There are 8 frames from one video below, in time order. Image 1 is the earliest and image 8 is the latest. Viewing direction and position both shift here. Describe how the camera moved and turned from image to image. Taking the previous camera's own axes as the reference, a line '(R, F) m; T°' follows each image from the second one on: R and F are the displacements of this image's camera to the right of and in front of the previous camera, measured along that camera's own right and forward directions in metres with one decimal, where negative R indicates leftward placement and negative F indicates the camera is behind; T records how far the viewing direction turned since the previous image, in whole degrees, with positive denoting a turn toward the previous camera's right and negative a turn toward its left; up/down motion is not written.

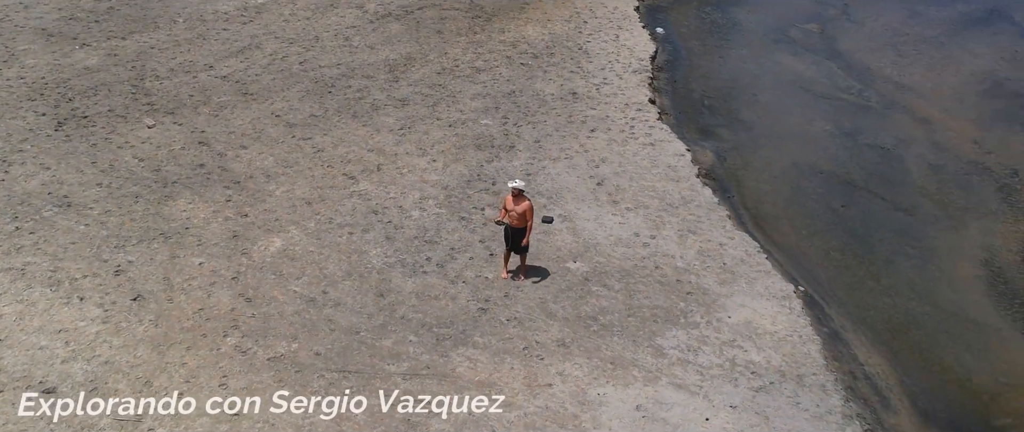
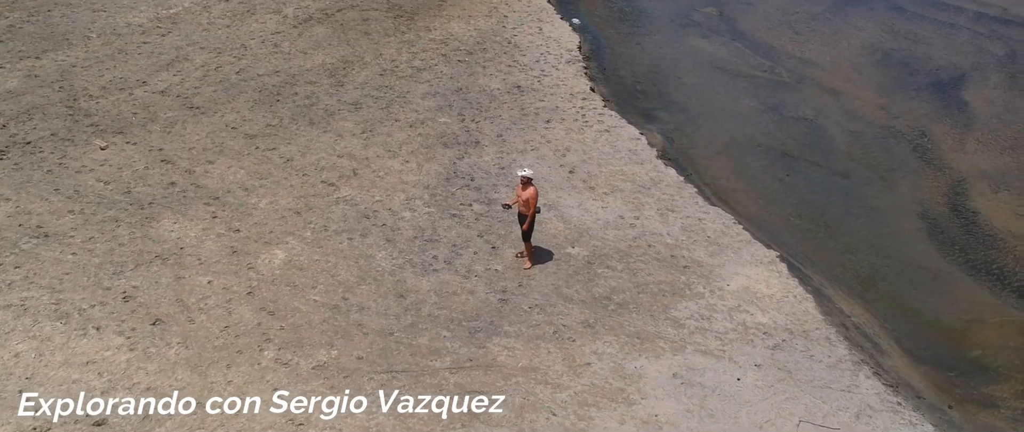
(-1.7, -0.1) m; +8°
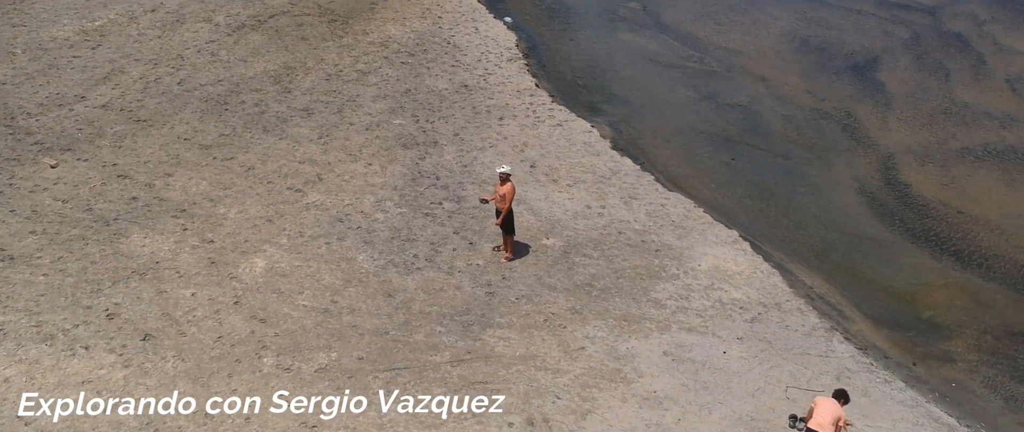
(-0.9, -0.2) m; +6°
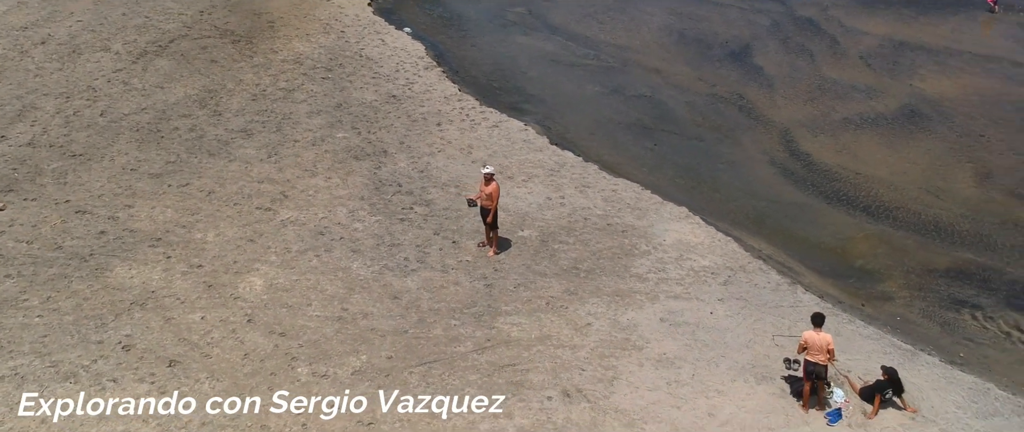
(-1.8, -0.4) m; +10°
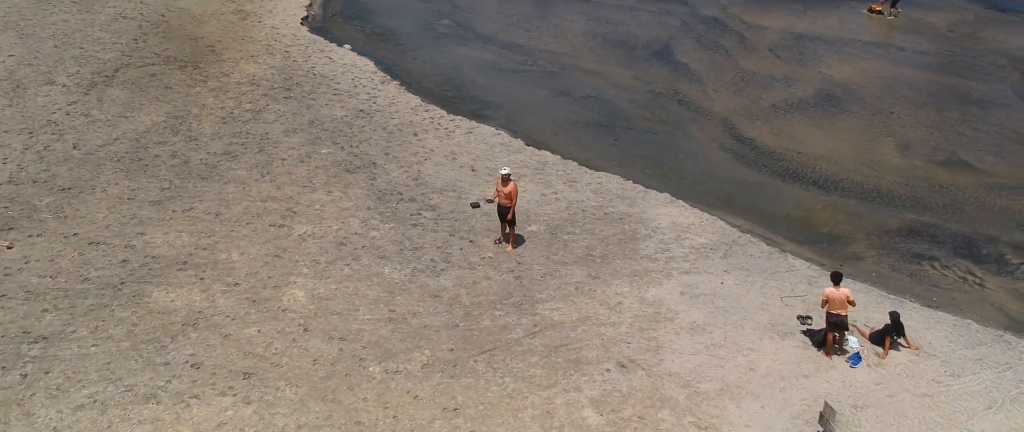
(-1.9, -0.6) m; +7°
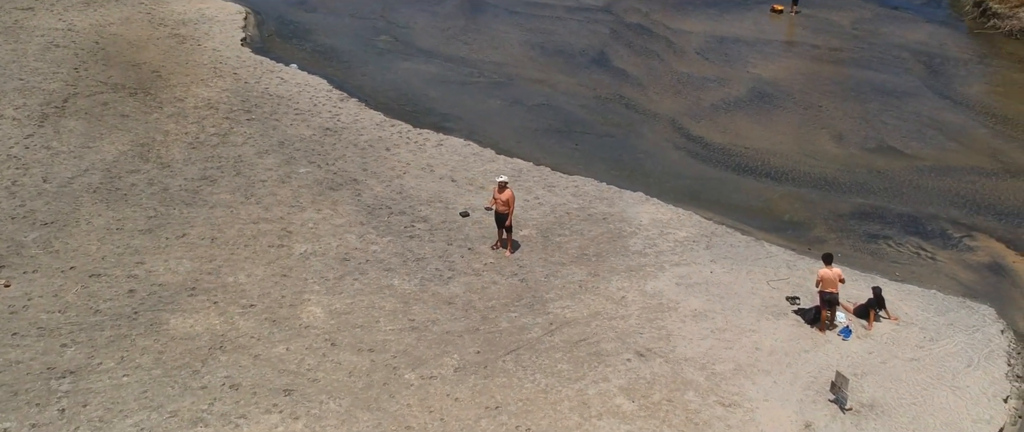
(-1.3, -0.4) m; +6°
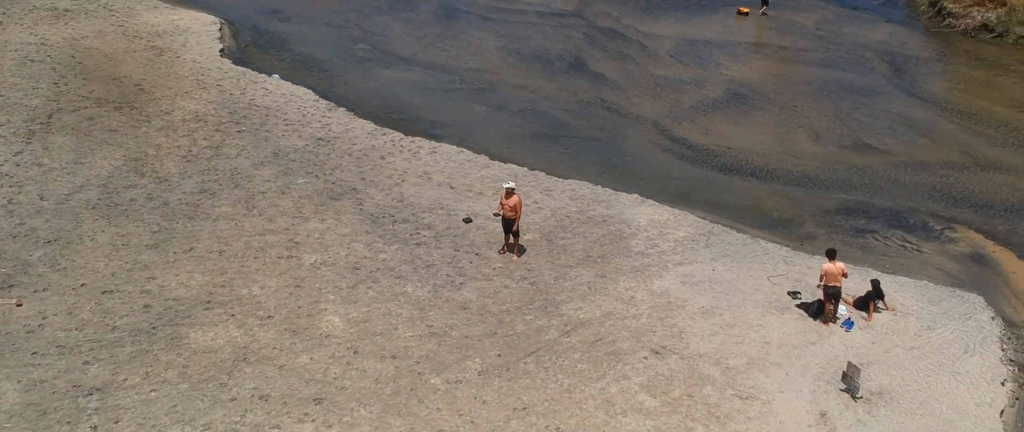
(-0.7, -0.2) m; +2°
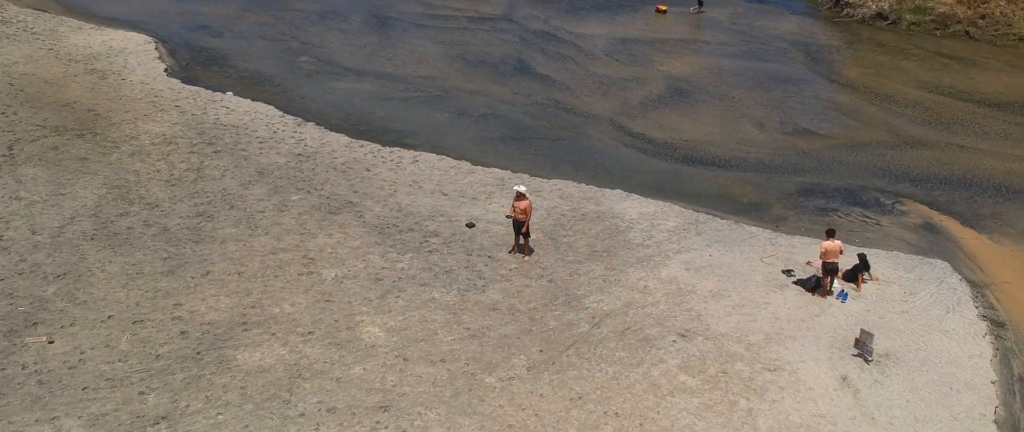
(-1.6, -0.5) m; +6°
